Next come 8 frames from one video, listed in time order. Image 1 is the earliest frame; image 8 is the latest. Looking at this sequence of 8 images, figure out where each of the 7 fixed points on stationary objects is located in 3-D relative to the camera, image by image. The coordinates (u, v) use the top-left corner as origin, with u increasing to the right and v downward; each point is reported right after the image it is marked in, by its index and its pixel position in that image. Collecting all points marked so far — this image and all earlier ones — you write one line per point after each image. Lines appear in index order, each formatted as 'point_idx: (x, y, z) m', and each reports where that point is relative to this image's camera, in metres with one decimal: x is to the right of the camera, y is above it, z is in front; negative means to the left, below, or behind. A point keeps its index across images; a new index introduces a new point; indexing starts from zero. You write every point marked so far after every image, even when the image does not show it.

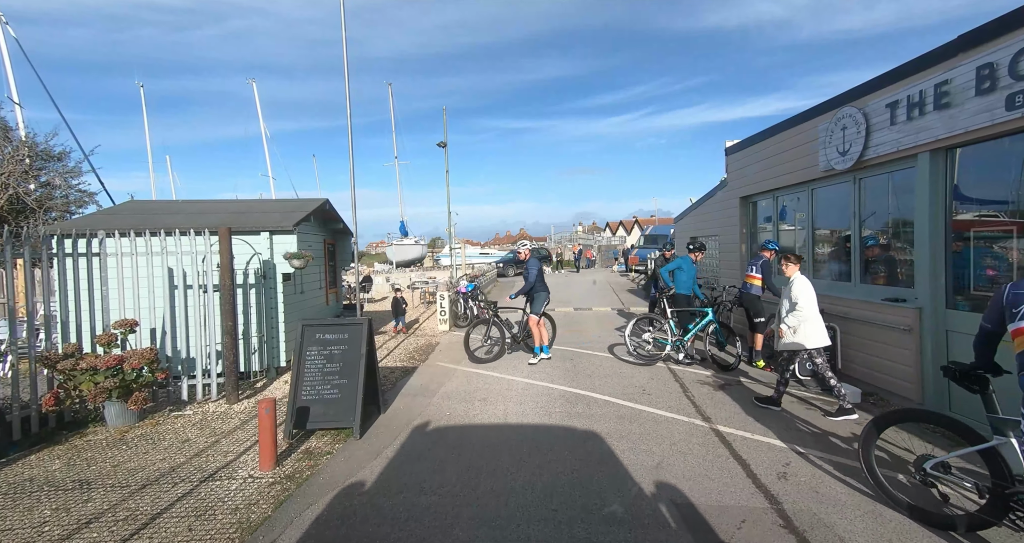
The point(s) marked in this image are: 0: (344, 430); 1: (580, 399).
0: (-1.8, -1.7, +4.4) m
1: (+0.9, -1.8, +5.6) m
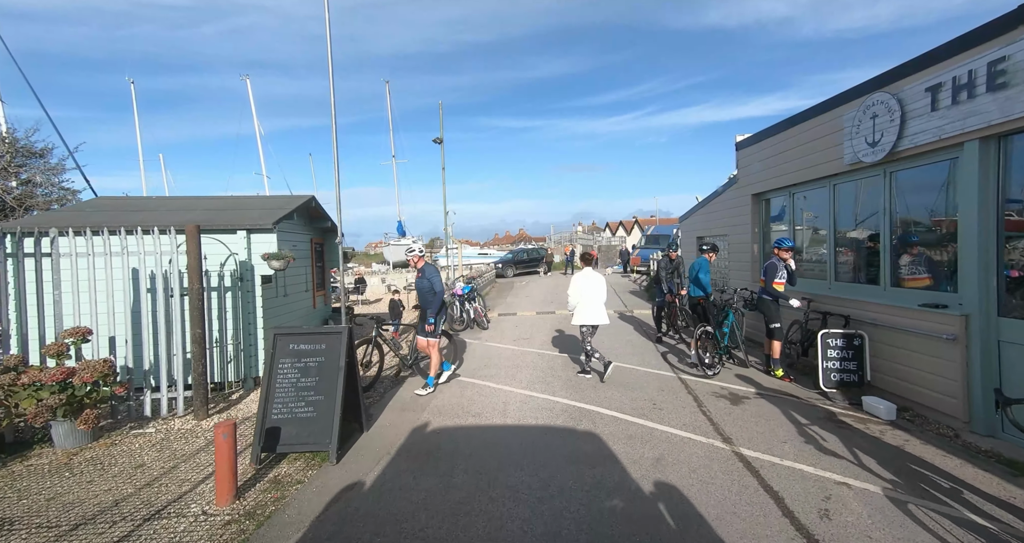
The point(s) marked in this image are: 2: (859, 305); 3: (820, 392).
0: (-1.9, -1.8, +3.9) m
1: (+0.9, -1.8, +5.1) m
2: (+4.6, -0.4, +5.4) m
3: (+4.0, -1.6, +5.3) m
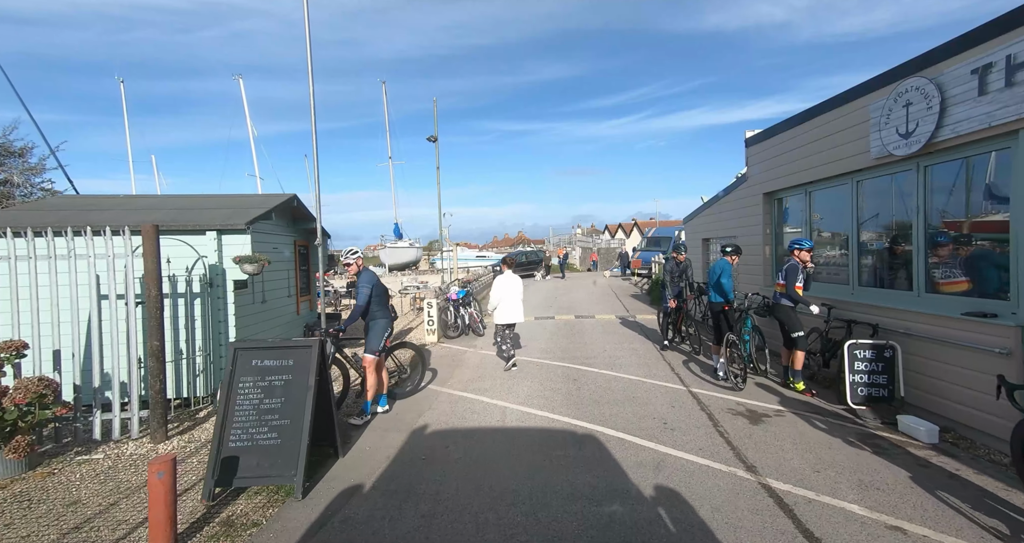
0: (-1.9, -1.8, +3.4) m
1: (+0.8, -1.8, +4.6) m
2: (+4.5, -0.5, +4.9) m
3: (+4.0, -1.6, +4.8) m
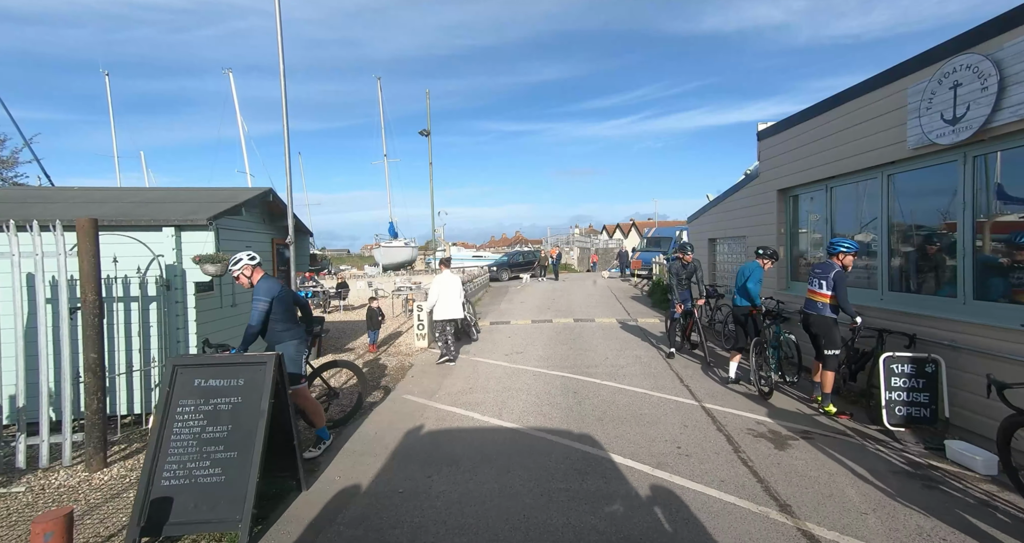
0: (-2.0, -1.8, +2.8) m
1: (+0.8, -1.9, +4.0) m
2: (+4.4, -0.5, +4.3) m
3: (+3.9, -1.7, +4.3) m
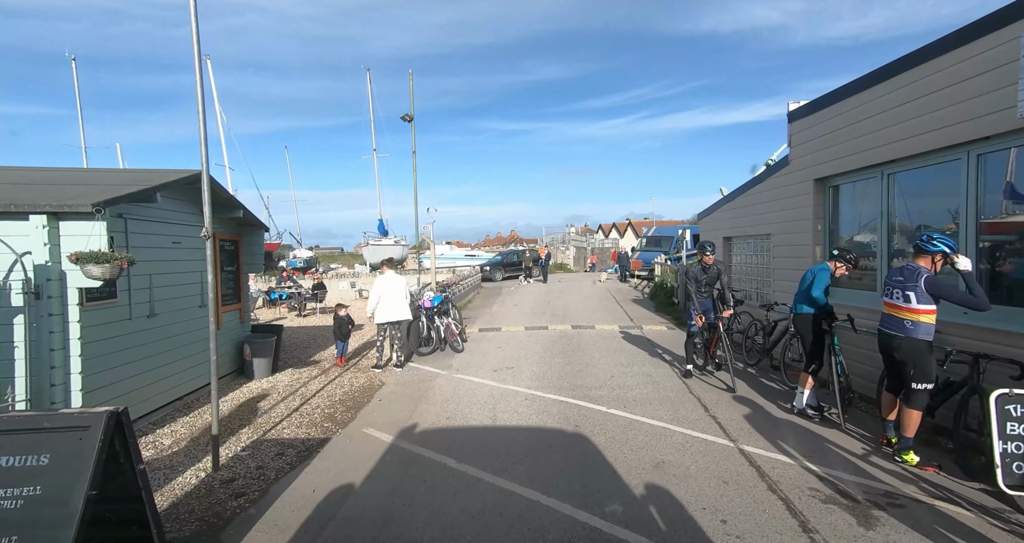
0: (-2.1, -1.9, +1.7) m
1: (+0.6, -1.9, +2.9) m
2: (+4.3, -0.6, +3.3) m
3: (+3.8, -1.7, +3.2) m
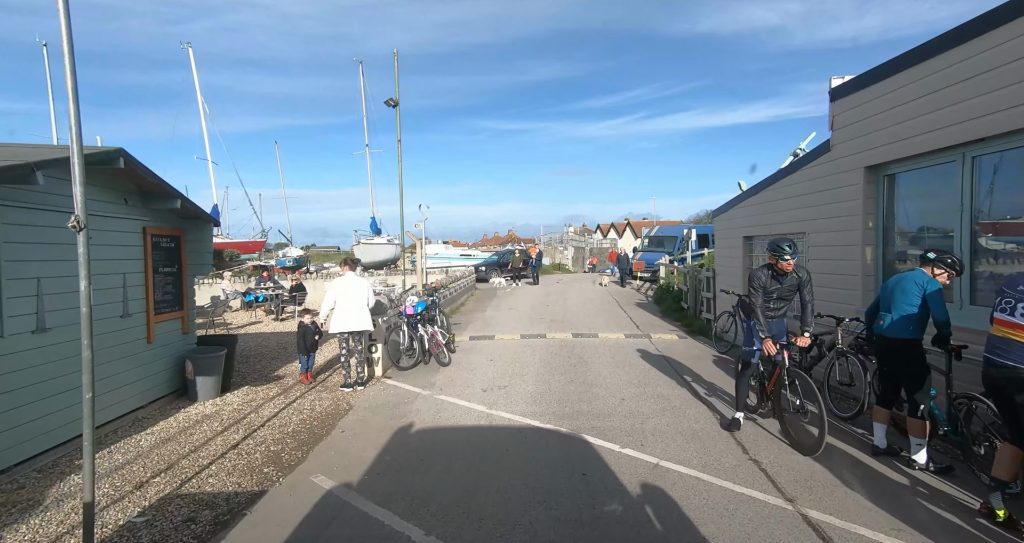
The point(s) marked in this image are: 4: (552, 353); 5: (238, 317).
0: (-2.2, -1.9, +0.7) m
1: (+0.5, -2.0, +1.9) m
2: (+4.2, -0.7, +2.3) m
3: (+3.7, -1.8, +2.2) m
4: (+0.8, -1.6, +8.2) m
5: (-9.0, -1.5, +13.3) m
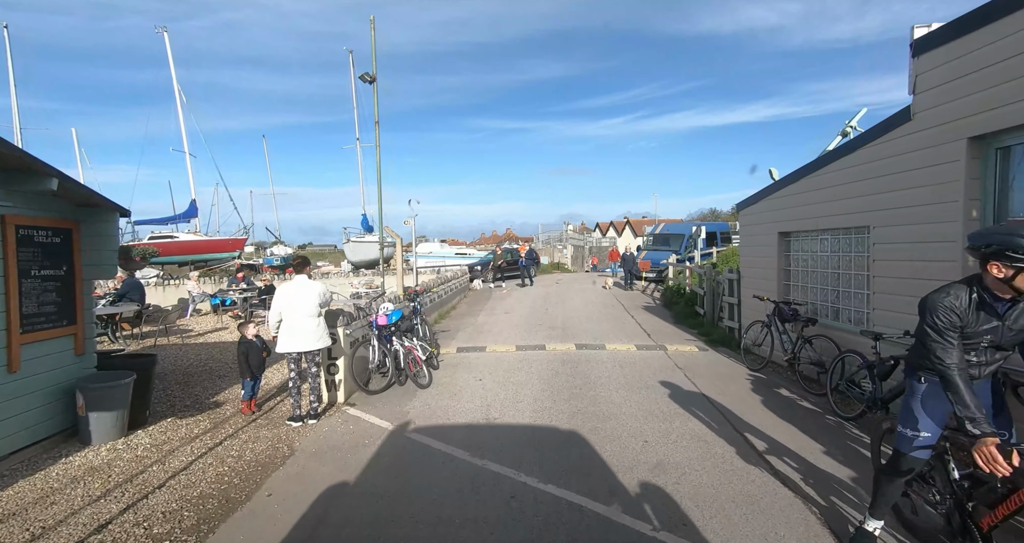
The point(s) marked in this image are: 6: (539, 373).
0: (-2.3, -1.9, -0.6) m
1: (+0.5, -2.0, +0.6) m
2: (+4.1, -0.7, +1.0) m
3: (+3.6, -1.8, +1.0) m
4: (+0.7, -1.7, +7.0) m
5: (-9.1, -1.5, +12.0) m
6: (+0.5, -1.7, +6.9) m
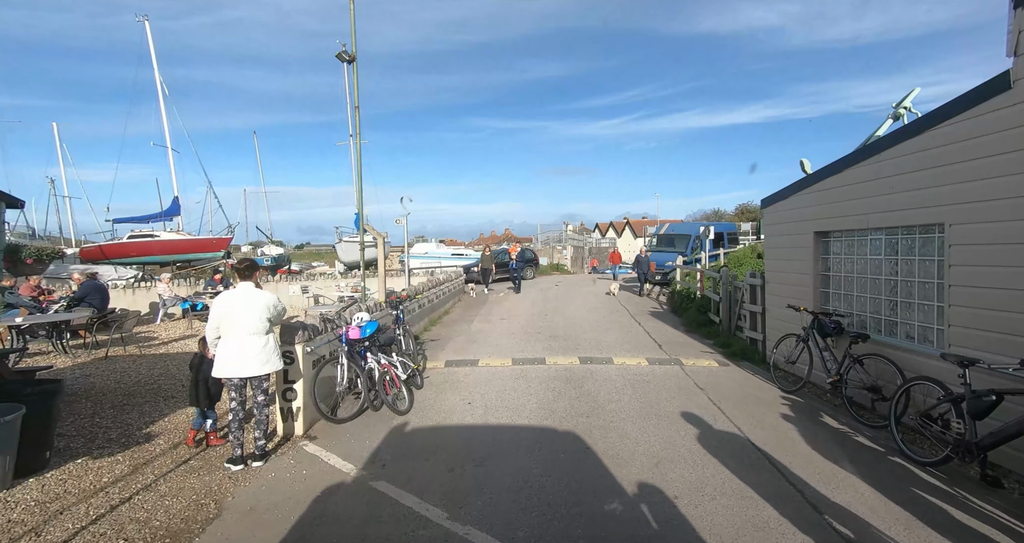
0: (-2.3, -2.0, -1.5) m
1: (+0.4, -2.1, -0.3) m
2: (+4.1, -0.8, +0.1) m
3: (+3.5, -1.9, 0.0) m
4: (+0.6, -1.7, +6.0) m
5: (-9.2, -1.5, +11.0) m
6: (+0.4, -1.7, +6.0) m
